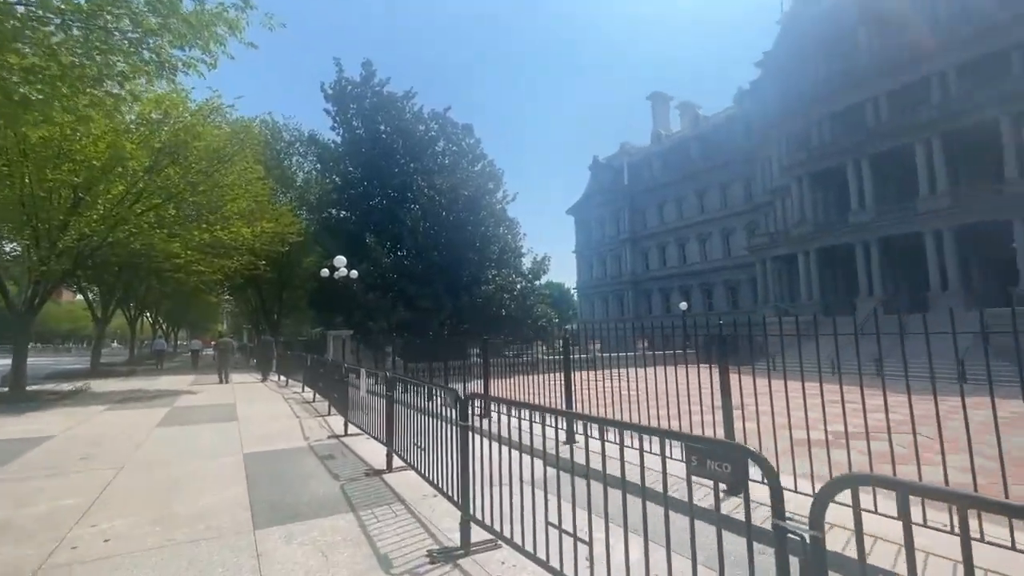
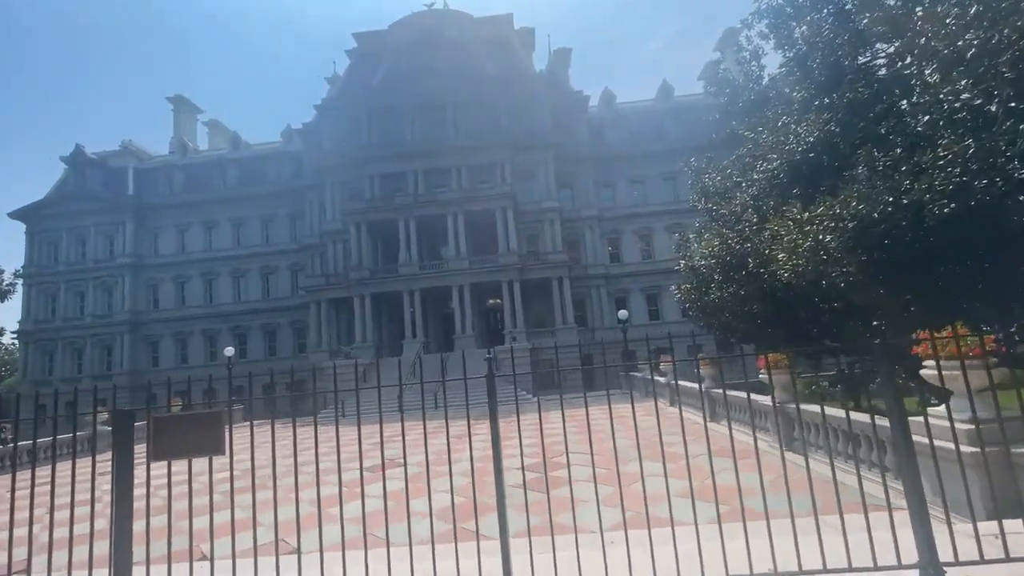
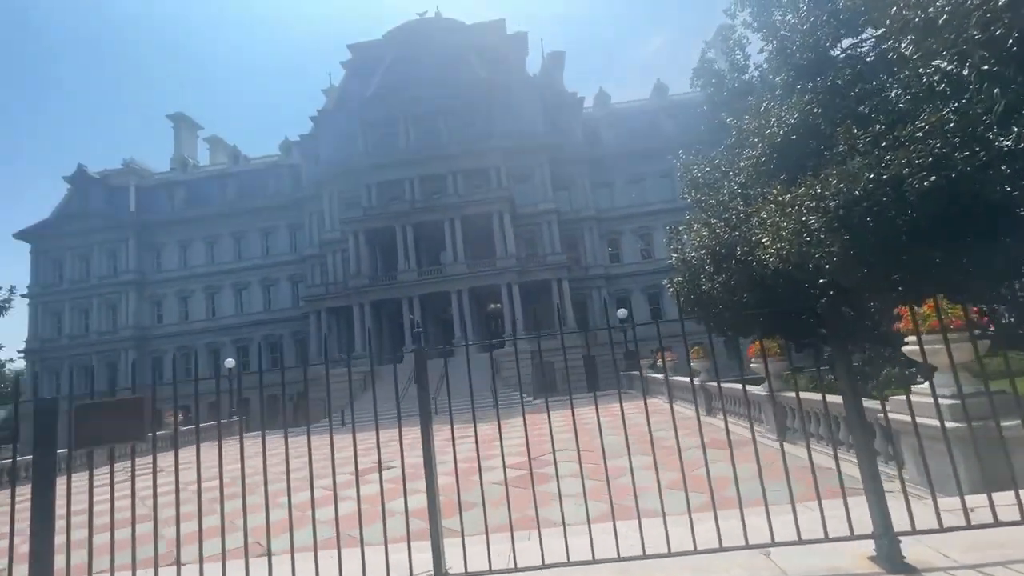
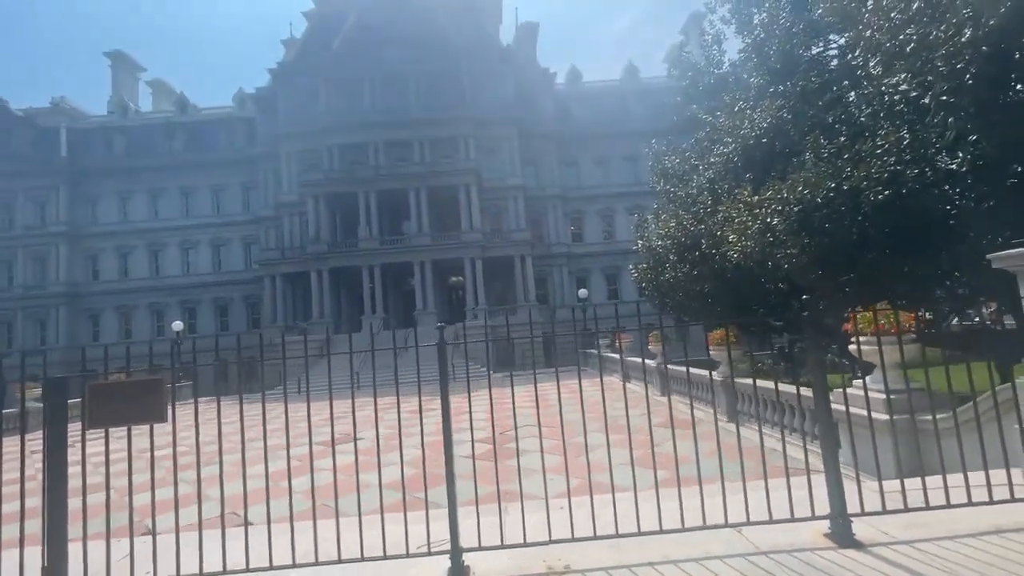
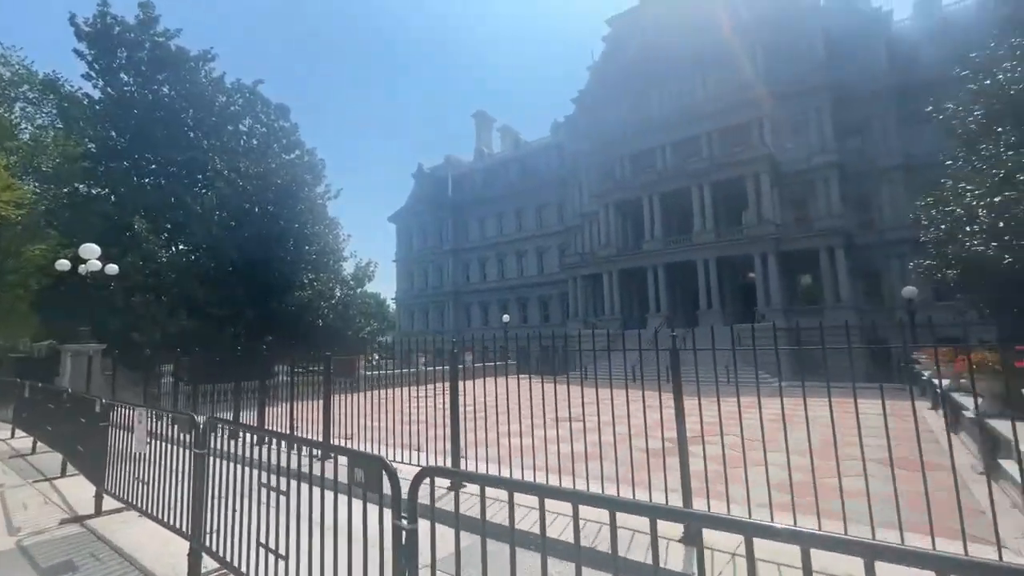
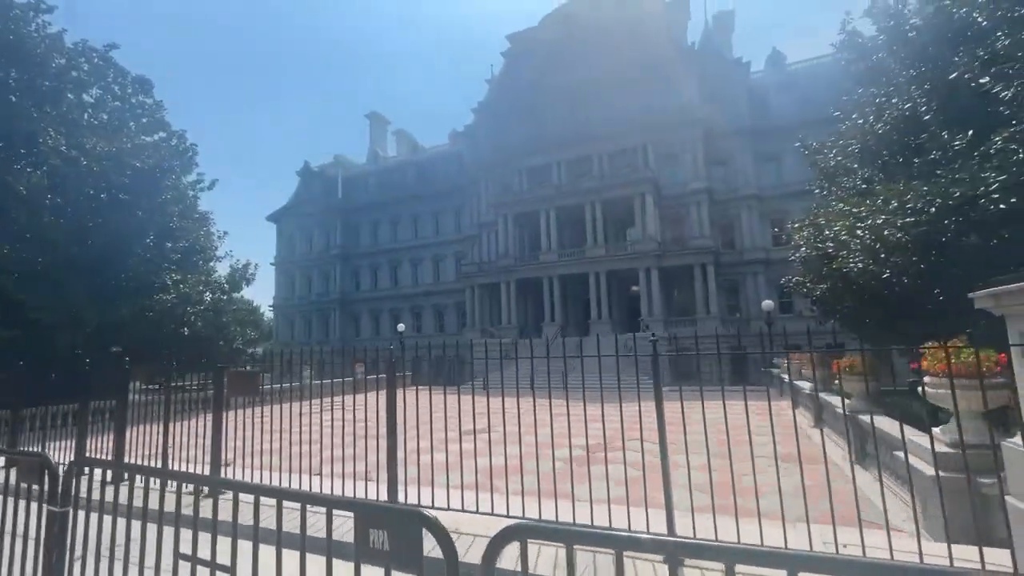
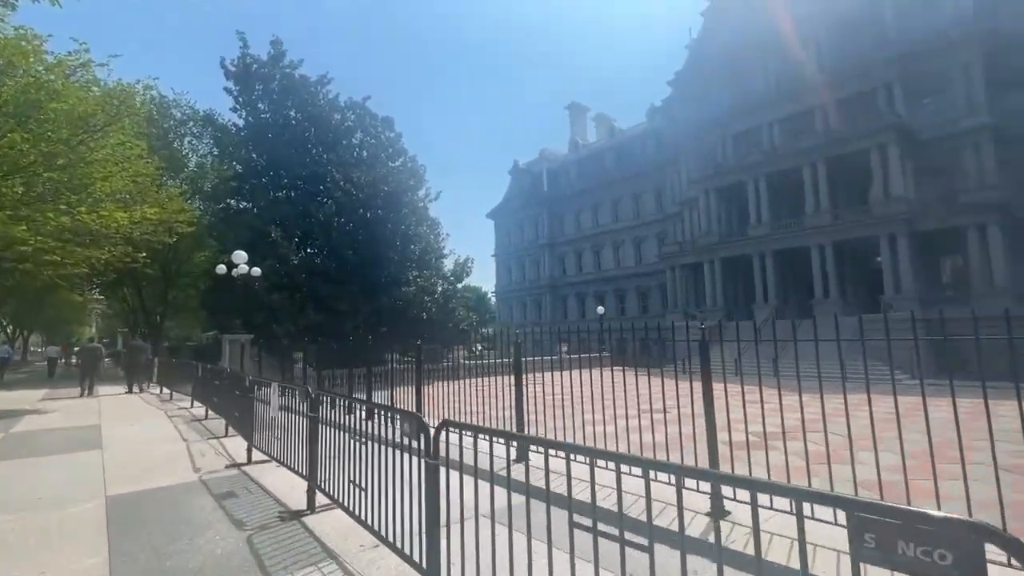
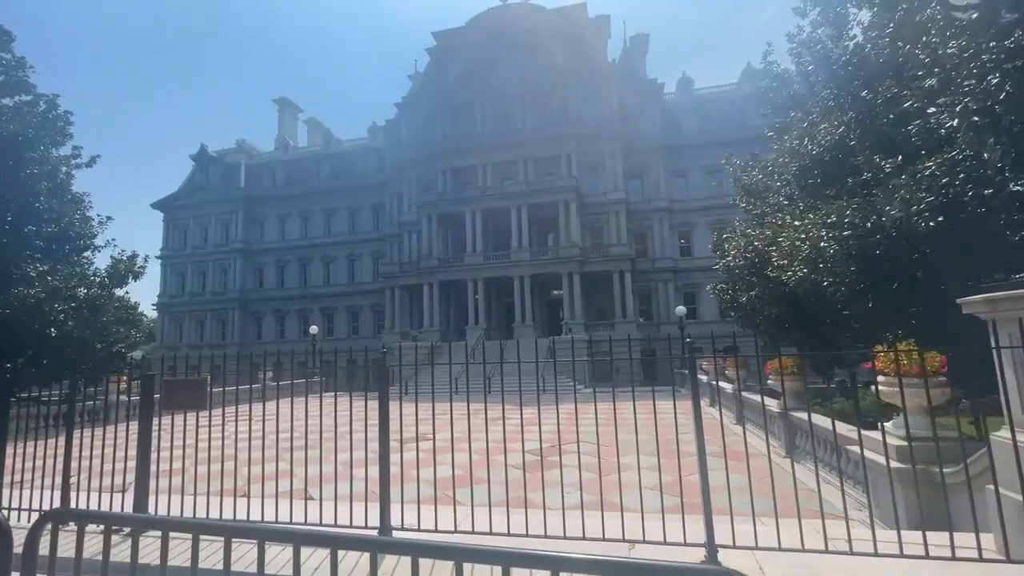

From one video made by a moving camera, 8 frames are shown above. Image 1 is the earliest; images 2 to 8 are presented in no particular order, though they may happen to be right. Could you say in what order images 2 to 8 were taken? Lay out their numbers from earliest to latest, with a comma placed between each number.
7, 5, 6, 8, 2, 4, 3
